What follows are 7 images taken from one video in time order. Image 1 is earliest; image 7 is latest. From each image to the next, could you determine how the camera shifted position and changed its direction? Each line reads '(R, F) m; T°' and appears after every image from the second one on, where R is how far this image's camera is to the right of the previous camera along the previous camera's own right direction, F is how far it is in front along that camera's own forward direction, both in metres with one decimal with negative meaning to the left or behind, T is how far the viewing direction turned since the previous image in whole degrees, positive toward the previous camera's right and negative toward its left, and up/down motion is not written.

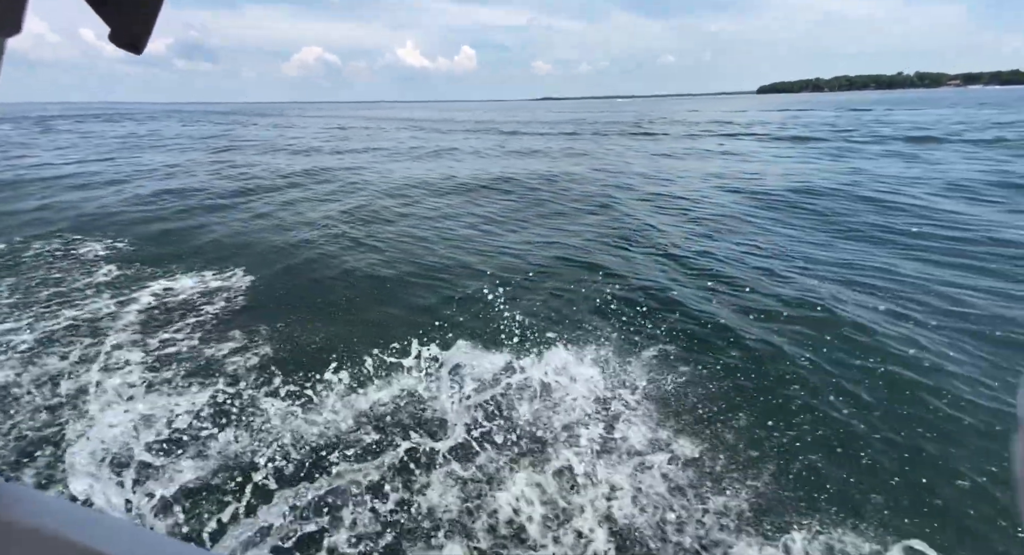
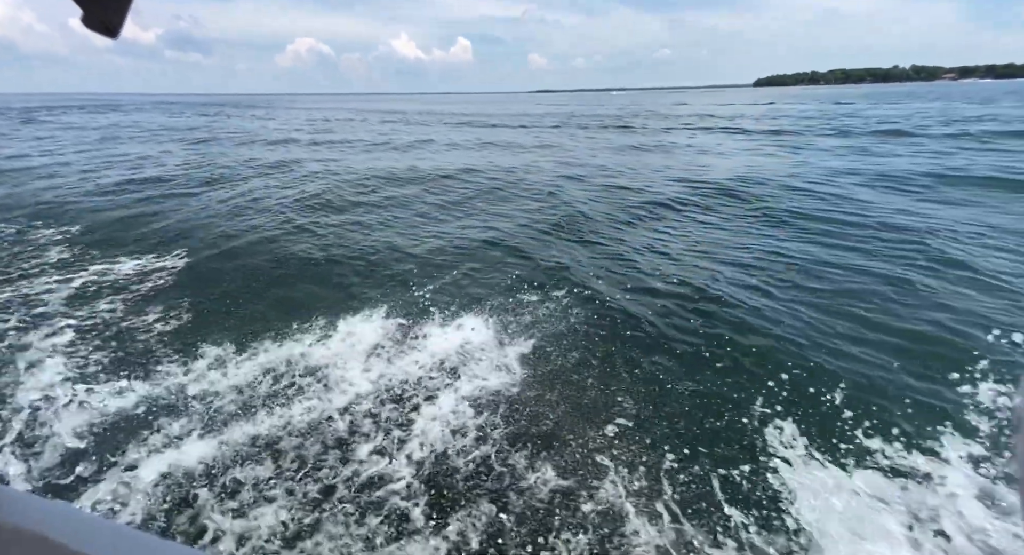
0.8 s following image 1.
(+1.7, -0.8) m; 0°
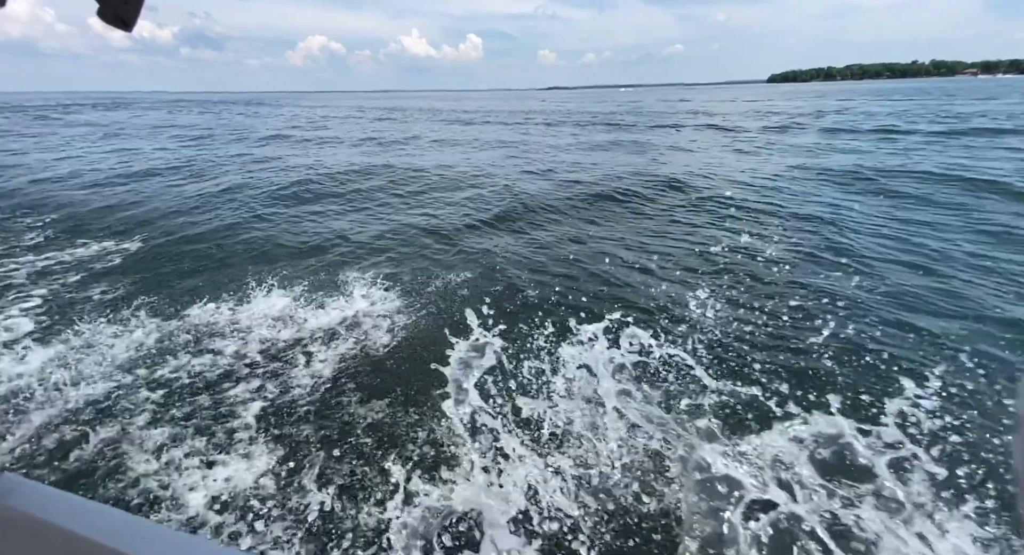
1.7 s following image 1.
(+2.0, -0.9) m; -1°
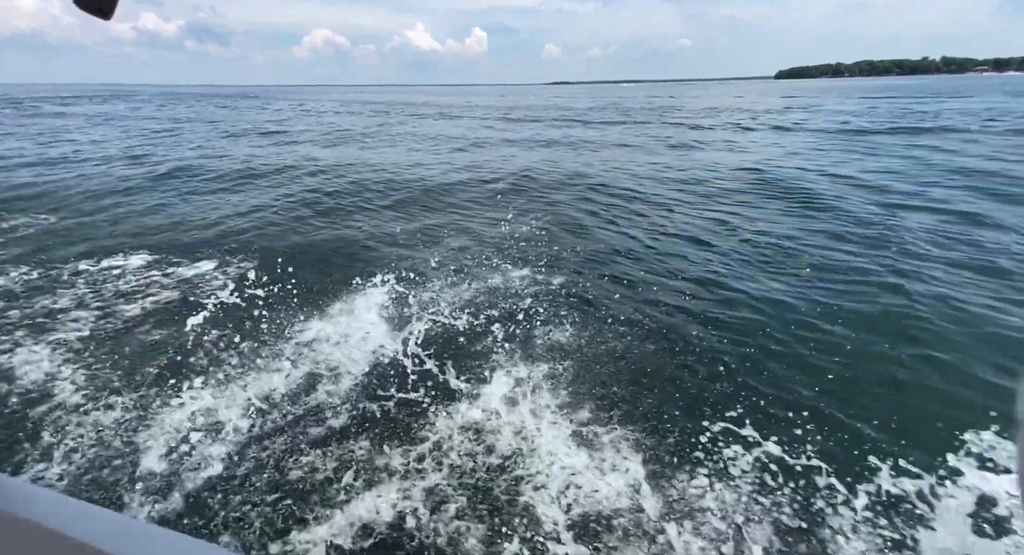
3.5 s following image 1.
(+3.7, -1.6) m; 0°
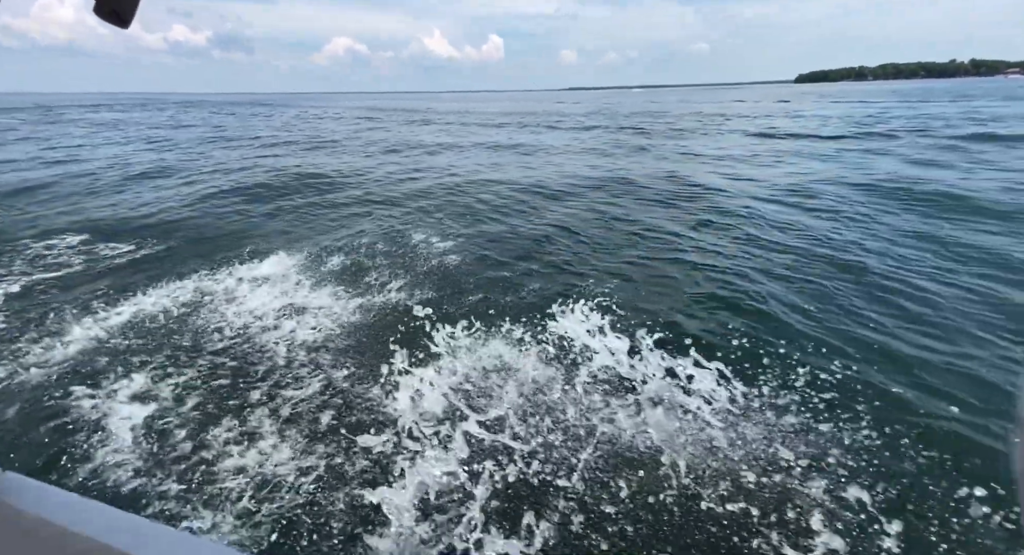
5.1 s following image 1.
(+3.3, -1.4) m; -2°
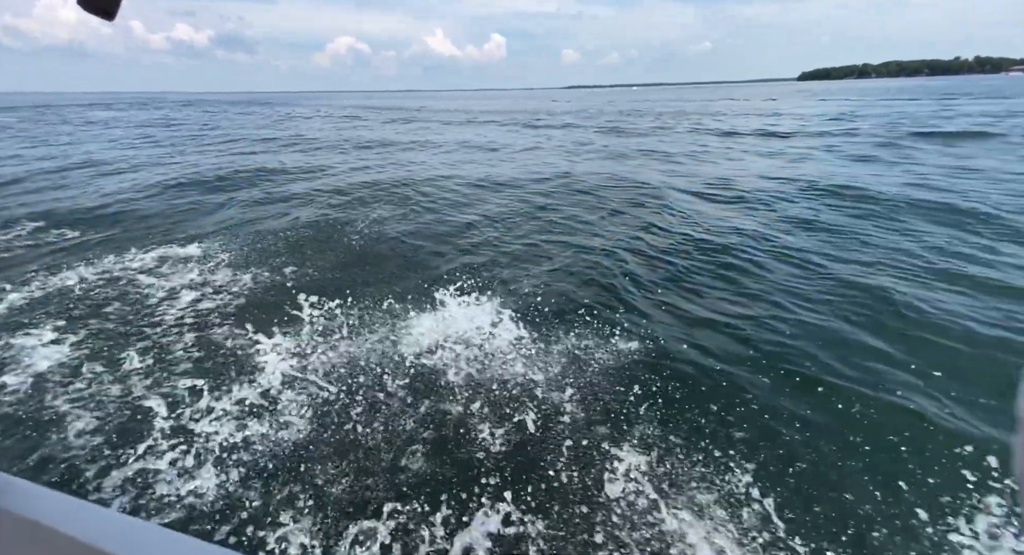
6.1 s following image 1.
(+2.1, -0.9) m; 0°
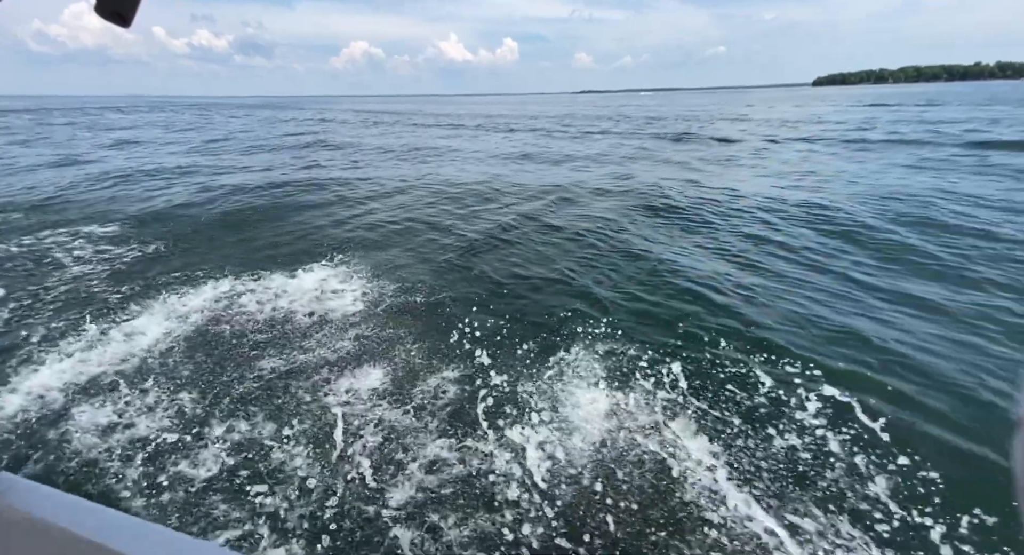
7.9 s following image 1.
(+3.2, -1.4) m; -1°
